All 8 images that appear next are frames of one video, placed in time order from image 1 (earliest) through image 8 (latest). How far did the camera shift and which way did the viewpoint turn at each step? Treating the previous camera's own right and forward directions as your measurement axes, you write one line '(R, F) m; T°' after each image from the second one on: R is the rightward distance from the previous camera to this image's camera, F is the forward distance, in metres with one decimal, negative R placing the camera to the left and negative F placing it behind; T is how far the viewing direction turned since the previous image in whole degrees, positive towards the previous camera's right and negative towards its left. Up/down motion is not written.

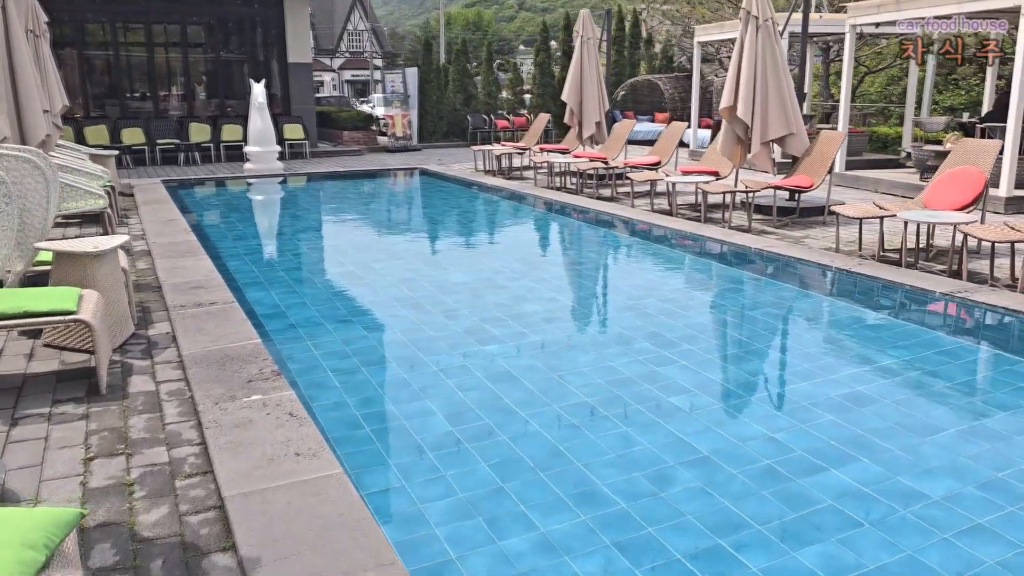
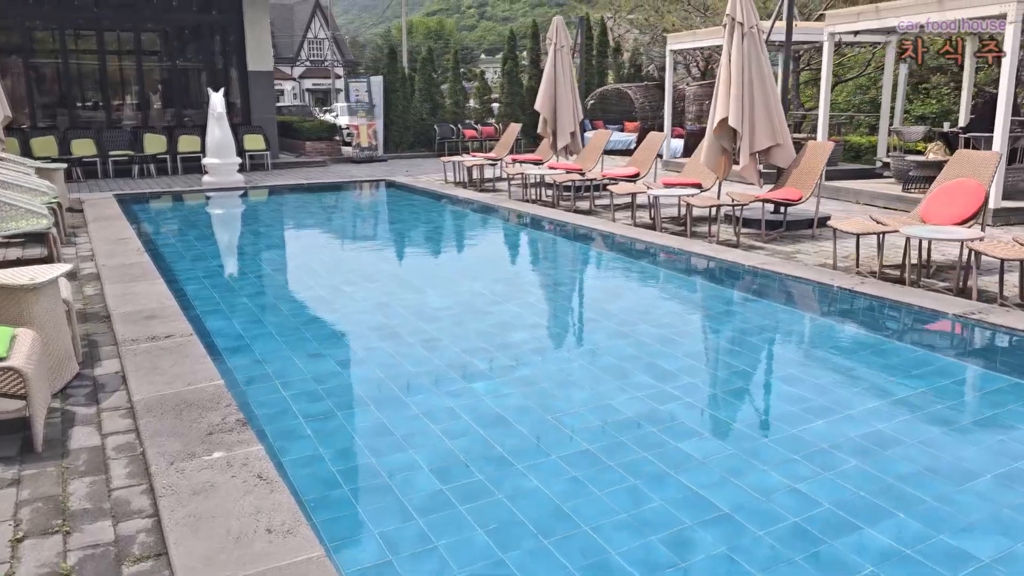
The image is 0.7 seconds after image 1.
(-0.1, +0.4) m; +2°
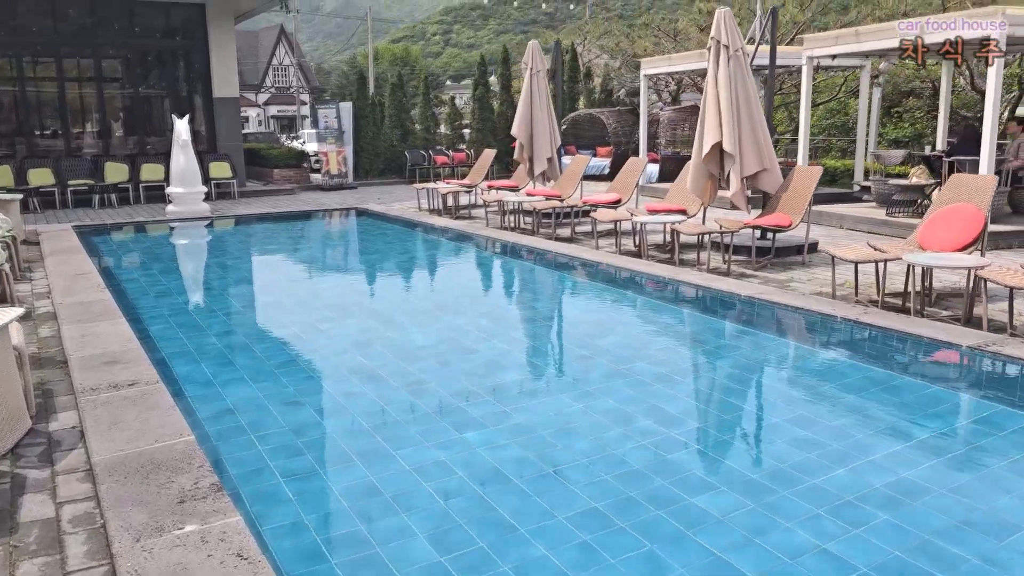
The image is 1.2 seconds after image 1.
(-0.1, +0.3) m; +2°
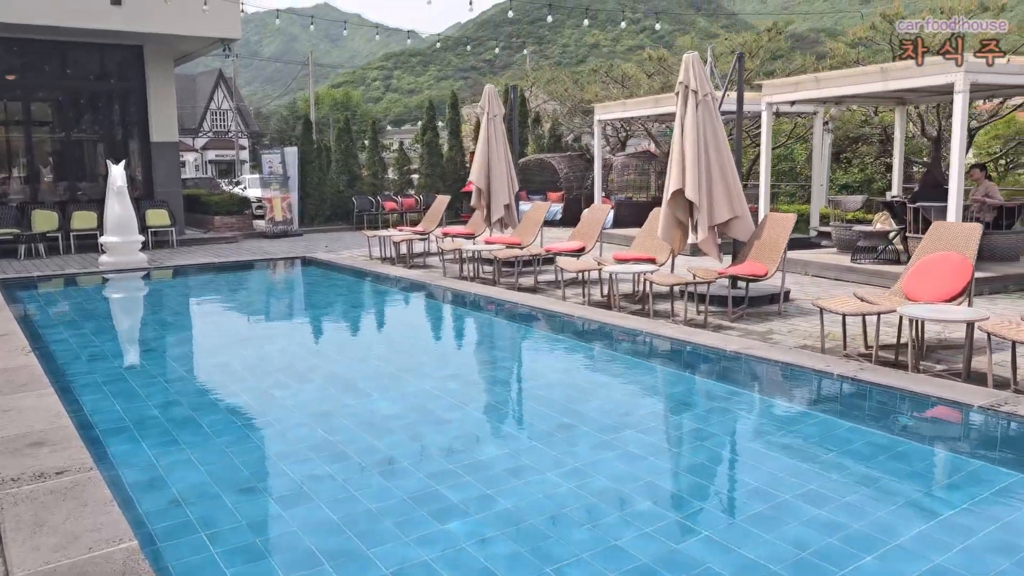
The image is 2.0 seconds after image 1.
(-0.2, +0.4) m; +4°
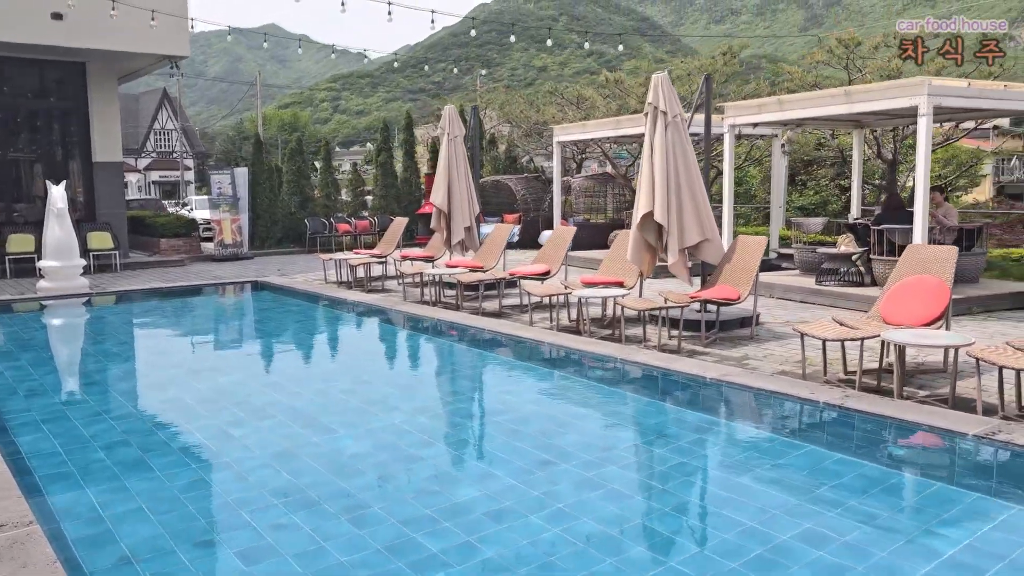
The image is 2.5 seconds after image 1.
(-0.1, +0.3) m; +3°
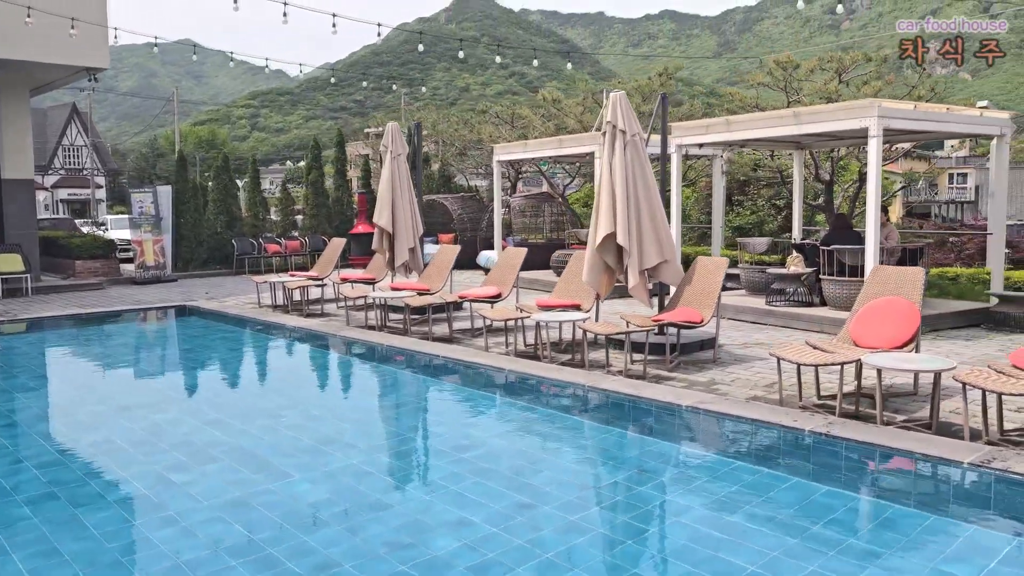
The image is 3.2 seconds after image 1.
(-0.3, +0.3) m; +5°
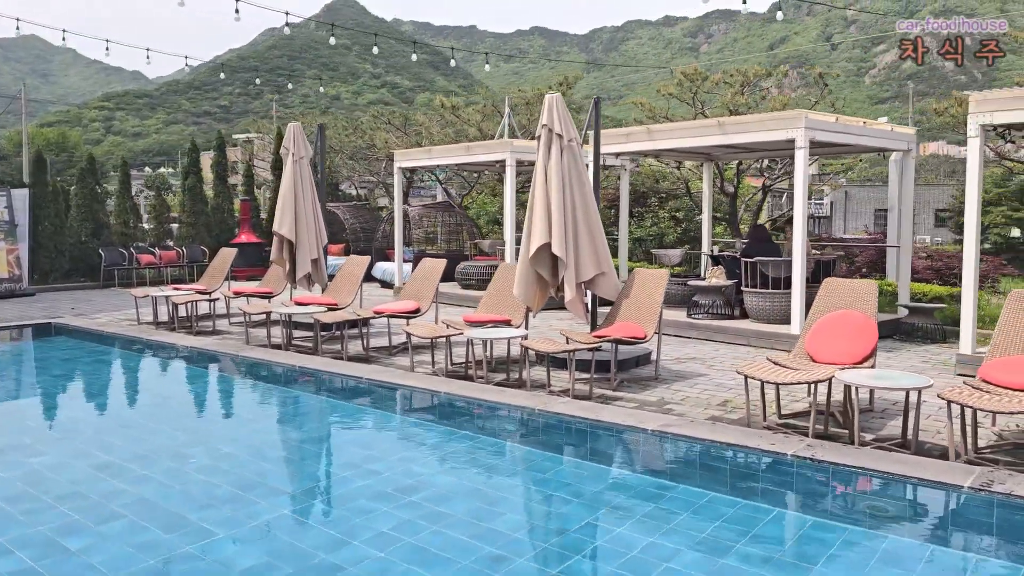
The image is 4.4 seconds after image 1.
(-0.4, +0.6) m; +9°
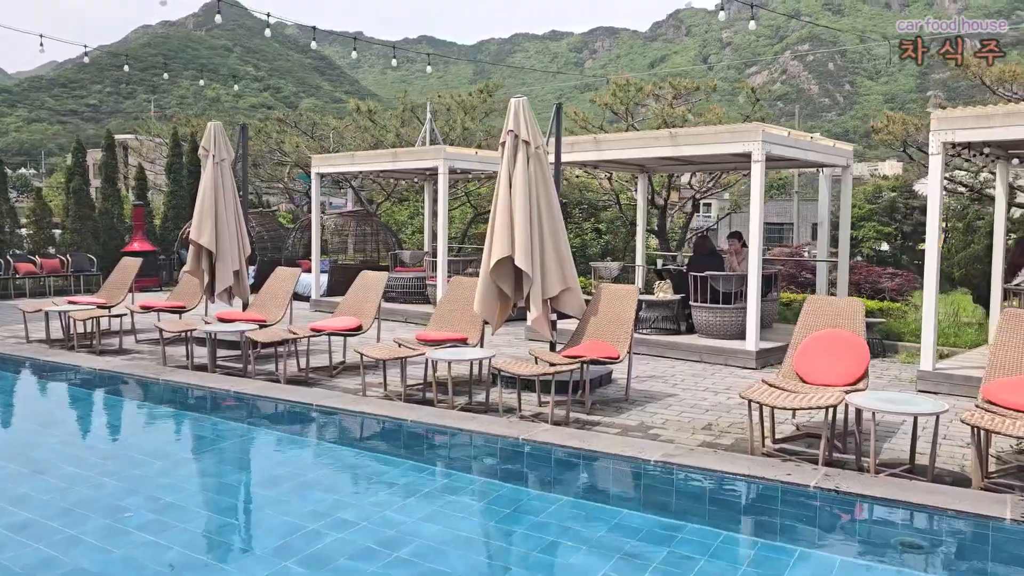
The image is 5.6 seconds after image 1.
(-0.6, +0.5) m; +8°
